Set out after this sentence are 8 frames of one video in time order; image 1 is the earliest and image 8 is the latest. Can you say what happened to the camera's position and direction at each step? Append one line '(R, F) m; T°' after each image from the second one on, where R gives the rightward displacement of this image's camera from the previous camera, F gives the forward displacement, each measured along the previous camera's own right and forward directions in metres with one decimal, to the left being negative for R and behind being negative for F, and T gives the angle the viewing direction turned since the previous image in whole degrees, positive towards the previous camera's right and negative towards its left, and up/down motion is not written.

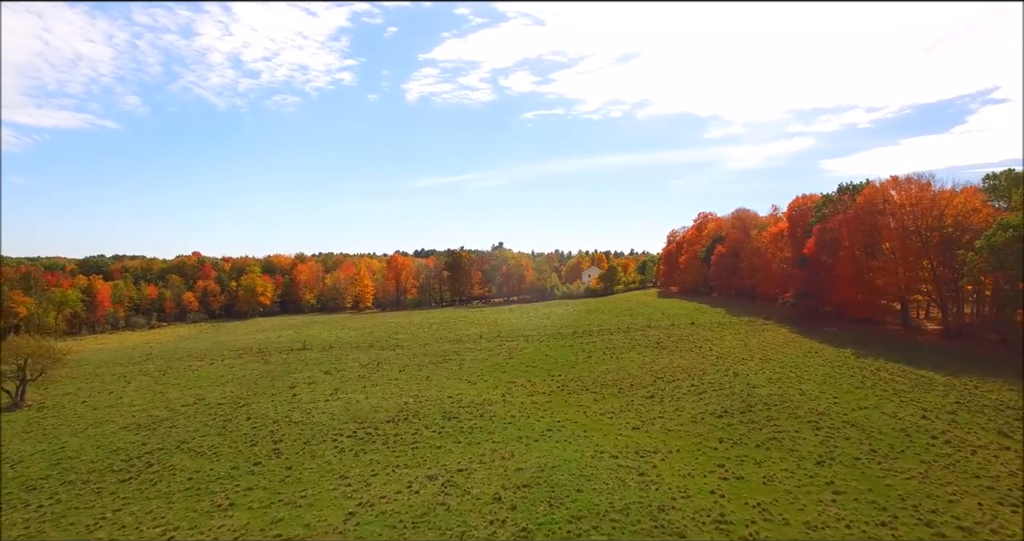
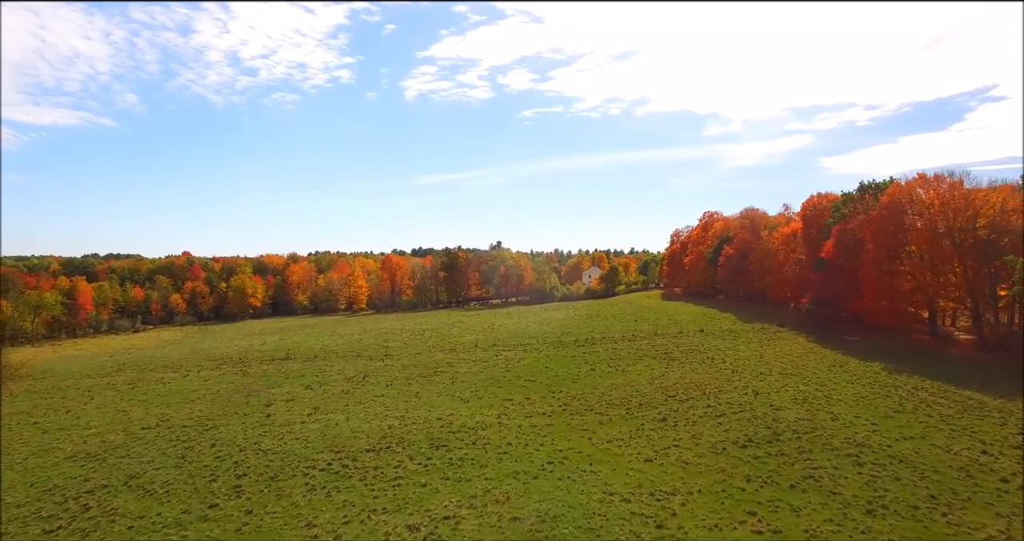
(+0.1, +2.0) m; 0°
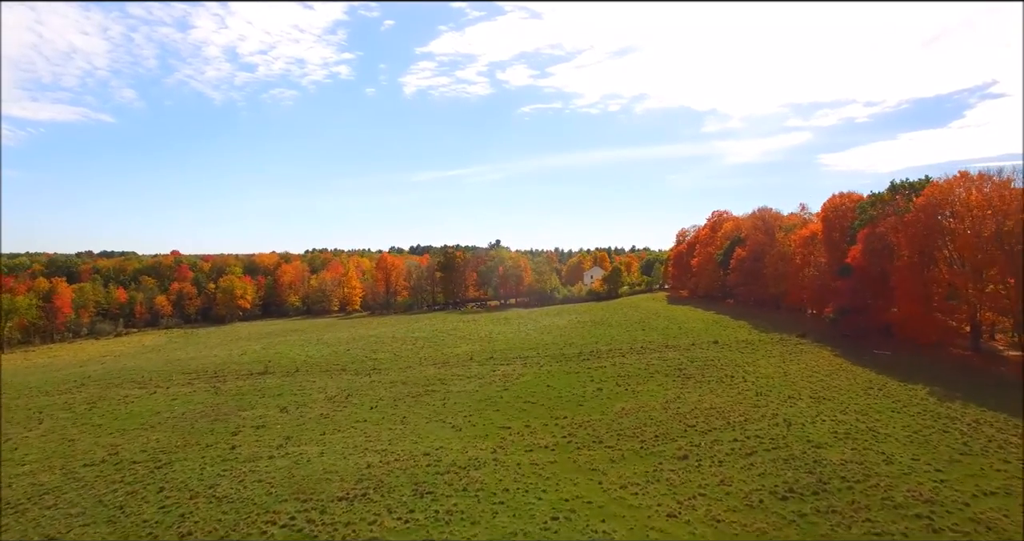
(0.0, +2.4) m; 0°
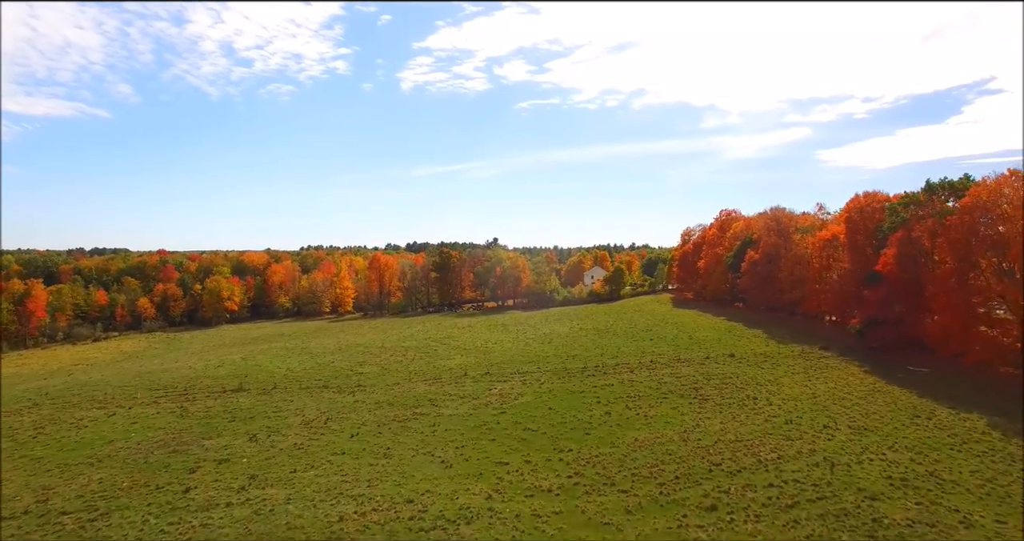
(0.0, +2.4) m; 0°
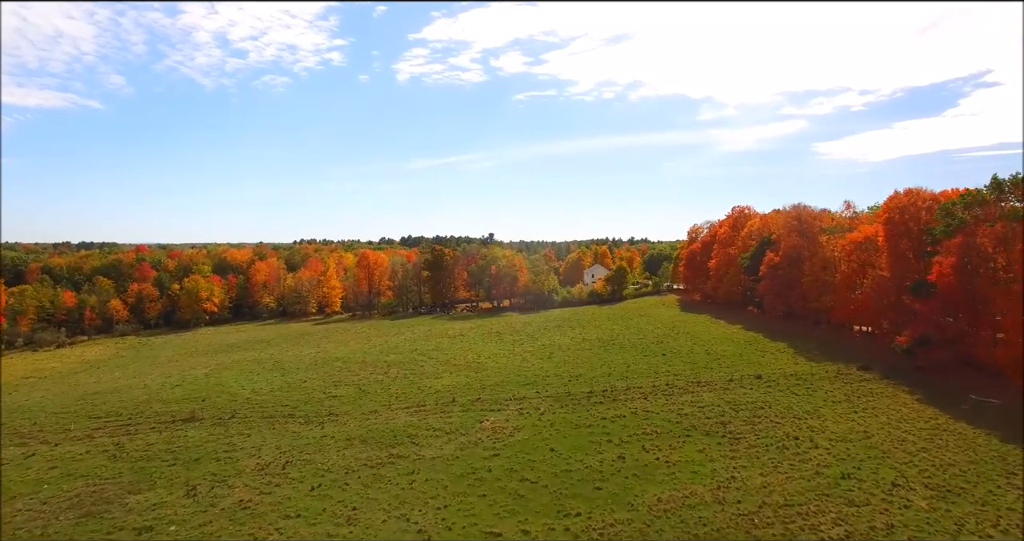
(0.0, +3.5) m; 0°
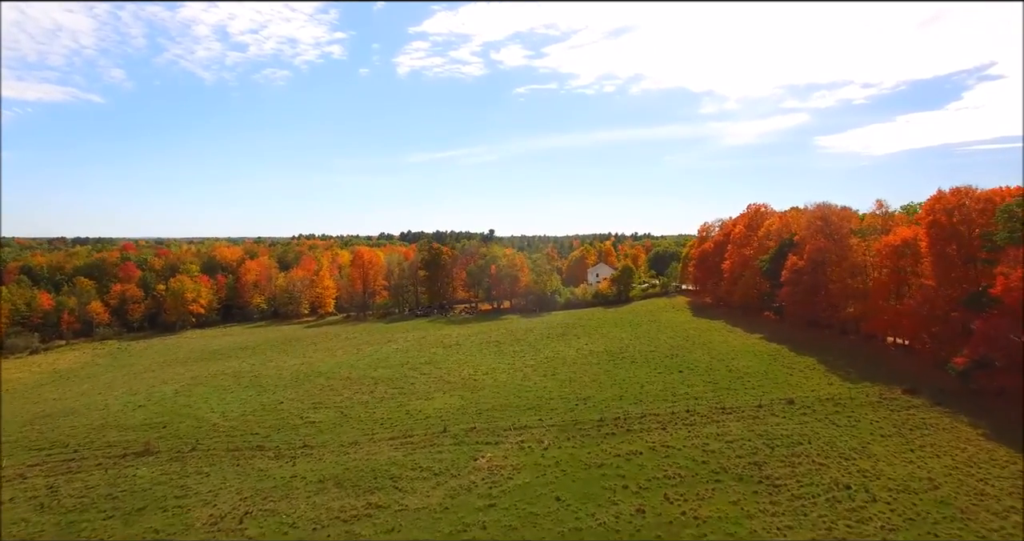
(0.0, +2.8) m; 0°
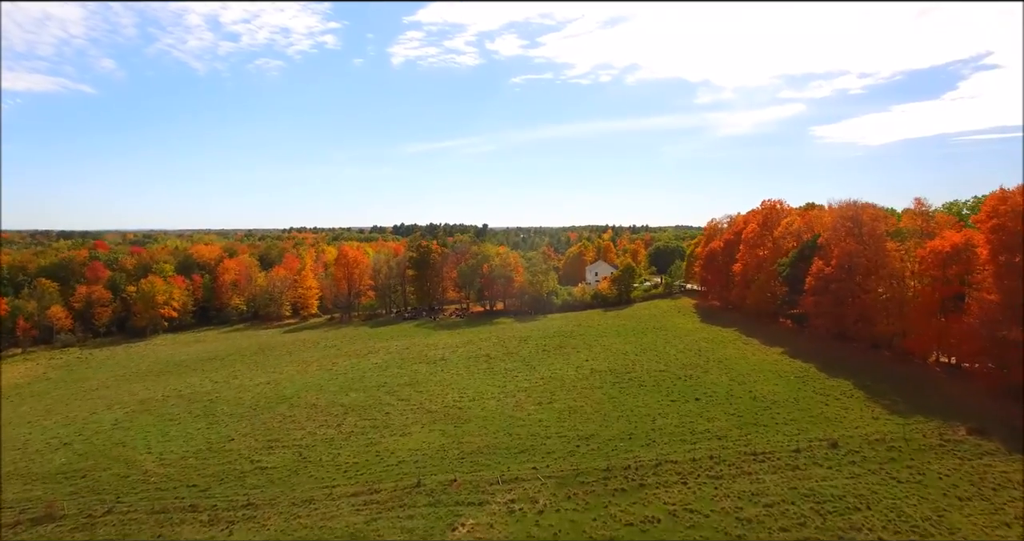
(+0.2, +3.6) m; 0°
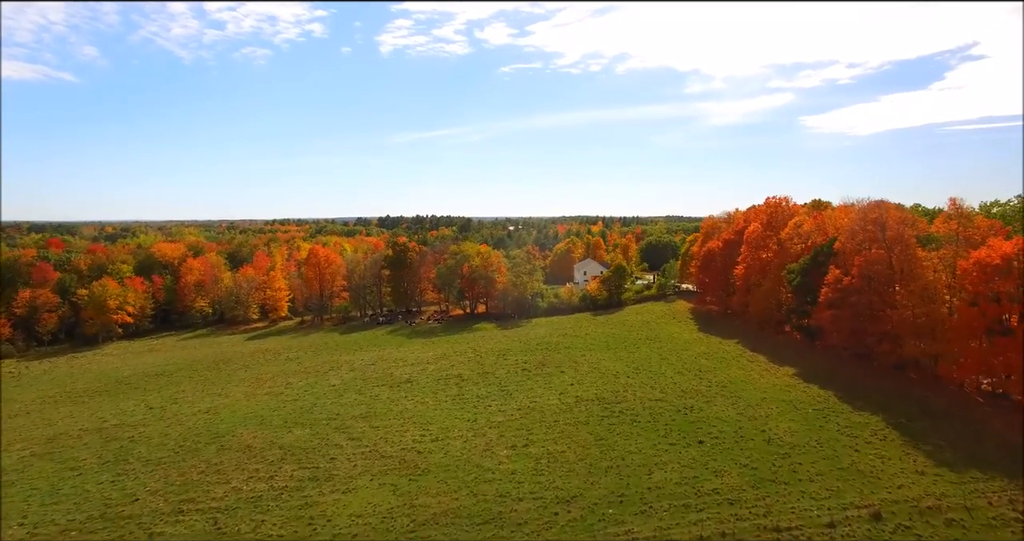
(+0.7, +3.7) m; +1°
